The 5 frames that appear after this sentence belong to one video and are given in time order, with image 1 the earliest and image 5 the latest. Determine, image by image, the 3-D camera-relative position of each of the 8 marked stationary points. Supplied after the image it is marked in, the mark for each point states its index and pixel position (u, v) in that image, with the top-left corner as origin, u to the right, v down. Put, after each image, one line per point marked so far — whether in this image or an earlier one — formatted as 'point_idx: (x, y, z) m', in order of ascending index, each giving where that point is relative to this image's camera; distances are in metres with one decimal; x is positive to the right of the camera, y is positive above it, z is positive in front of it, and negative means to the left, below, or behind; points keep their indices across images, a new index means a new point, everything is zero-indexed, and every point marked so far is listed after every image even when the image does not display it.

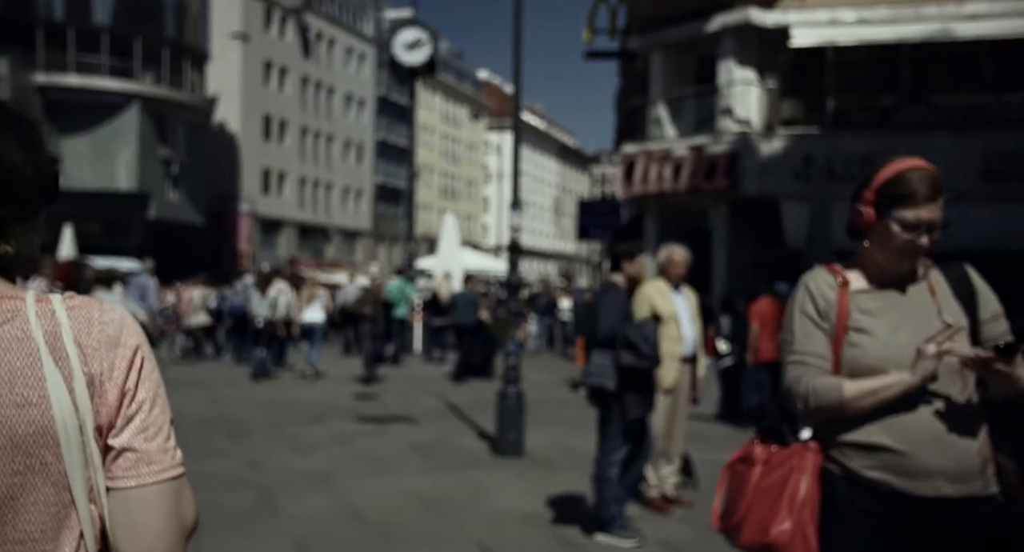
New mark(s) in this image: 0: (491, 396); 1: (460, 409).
0: (-0.3, -1.9, +15.0) m
1: (-0.7, -1.9, +13.2) m
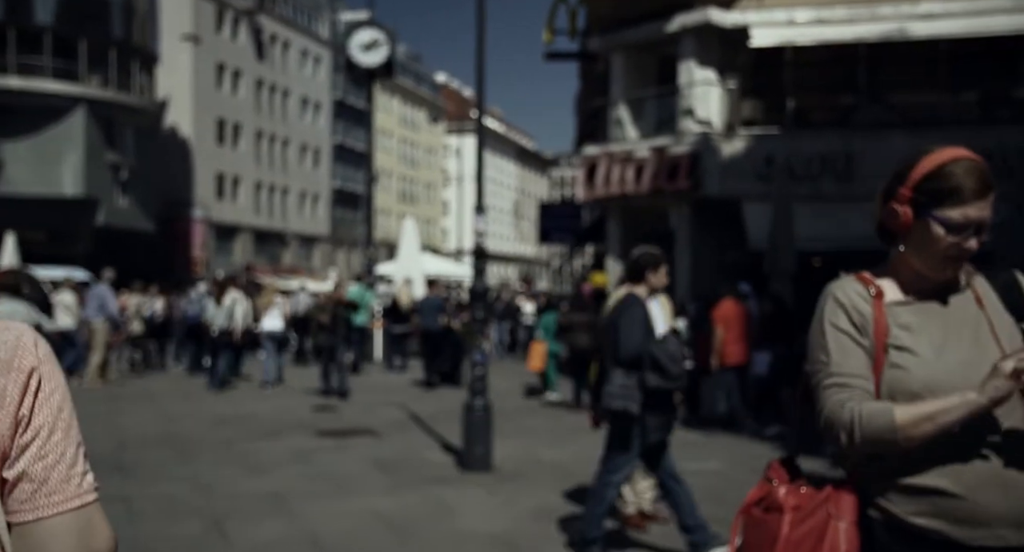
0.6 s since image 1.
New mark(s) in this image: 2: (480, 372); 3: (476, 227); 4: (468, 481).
0: (-0.9, -2.0, +14.6) m
1: (-1.2, -1.9, +12.7) m
2: (-0.3, -0.9, +9.1) m
3: (-0.4, +0.5, +9.8) m
4: (-0.4, -1.9, +8.6) m
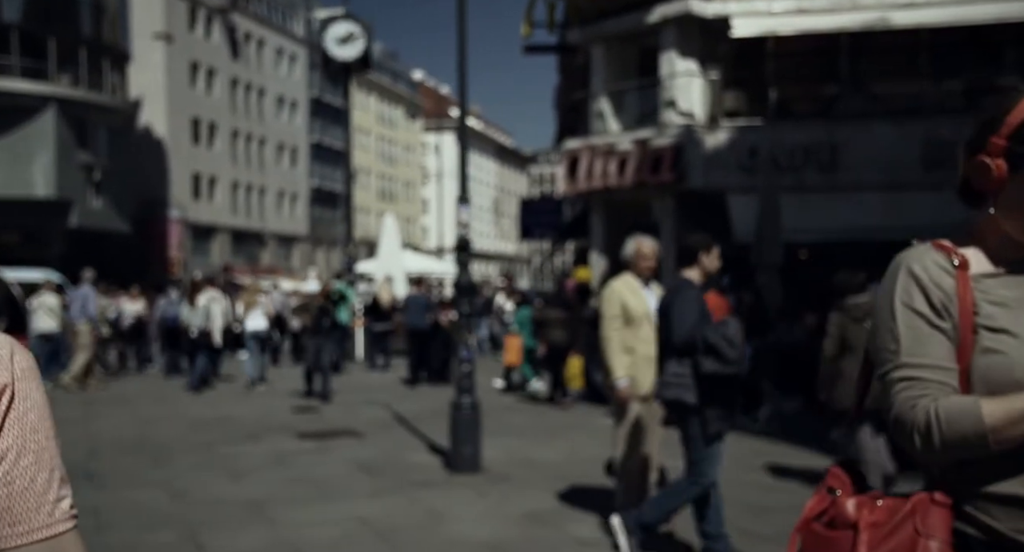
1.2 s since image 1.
0: (-1.1, -2.0, +14.3) m
1: (-1.4, -1.9, +12.4) m
2: (-0.4, -0.9, +8.7) m
3: (-0.5, +0.6, +9.4) m
4: (-0.5, -1.8, +8.3) m
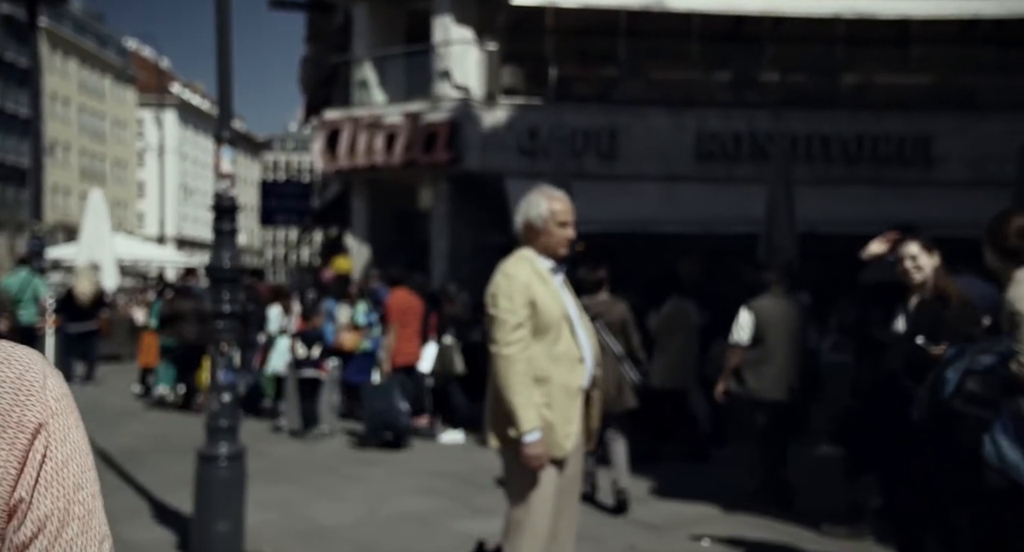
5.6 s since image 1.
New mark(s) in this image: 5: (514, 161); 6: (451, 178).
0: (-3.9, -1.8, +10.7) m
1: (-3.6, -1.7, +8.8) m
2: (-1.7, -0.7, +5.6) m
3: (-2.0, +0.7, +6.2) m
4: (-1.7, -1.7, +5.1) m
5: (+0.1, +2.4, +19.3) m
6: (-1.3, +2.1, +19.8) m
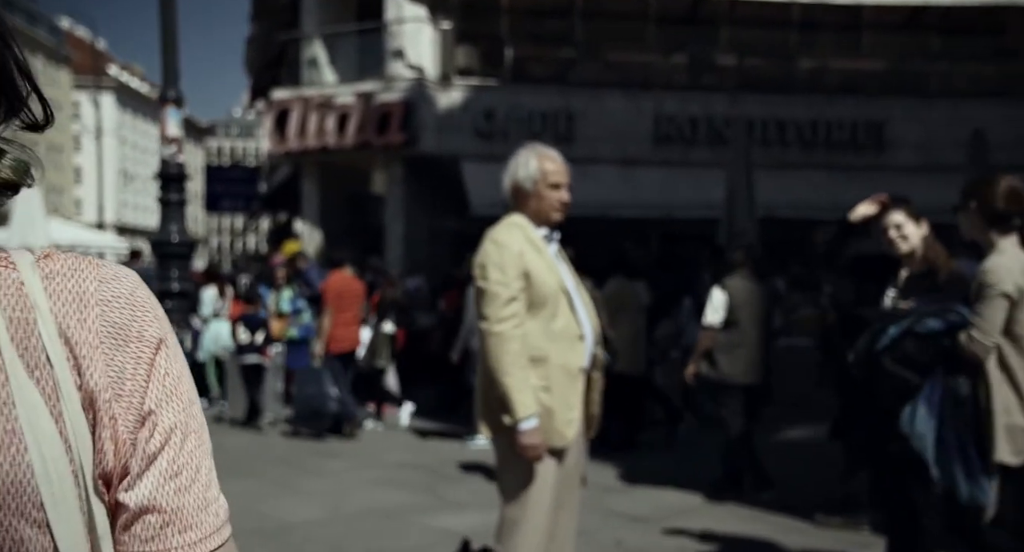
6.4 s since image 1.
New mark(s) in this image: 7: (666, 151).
0: (-4.3, -1.6, +10.1) m
1: (-3.9, -1.6, +8.2) m
2: (-1.8, -0.6, +5.1) m
3: (-2.1, +0.9, +5.6) m
4: (-1.7, -1.6, +4.6) m
5: (-0.8, +2.7, +18.8) m
6: (-2.2, +2.4, +19.3) m
7: (+3.3, +2.5, +18.7) m
